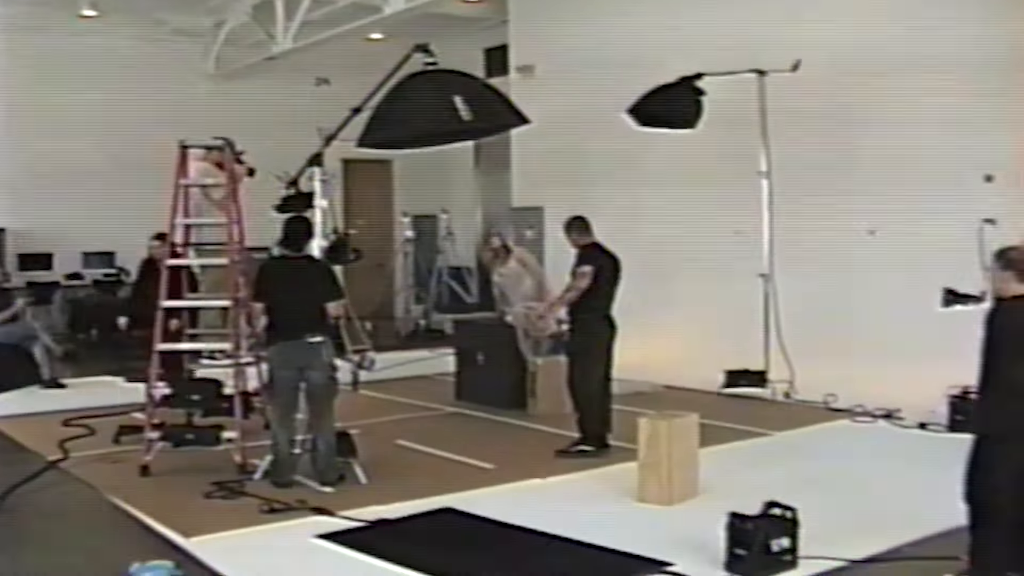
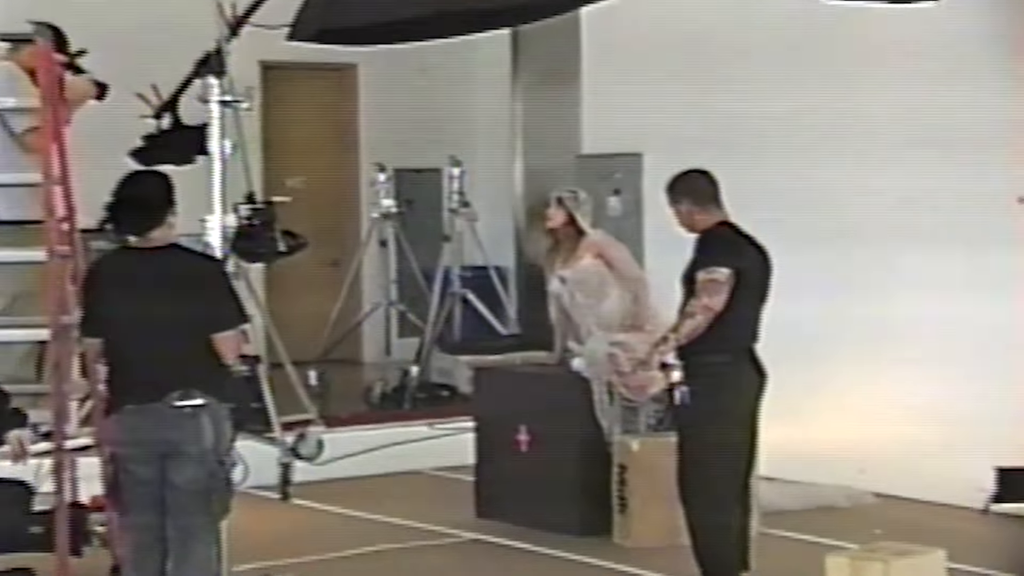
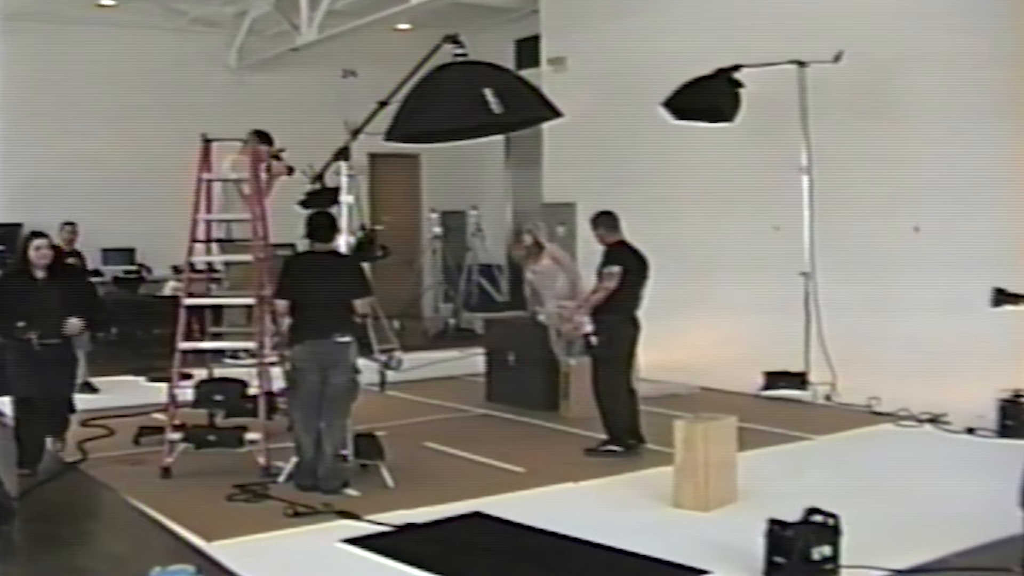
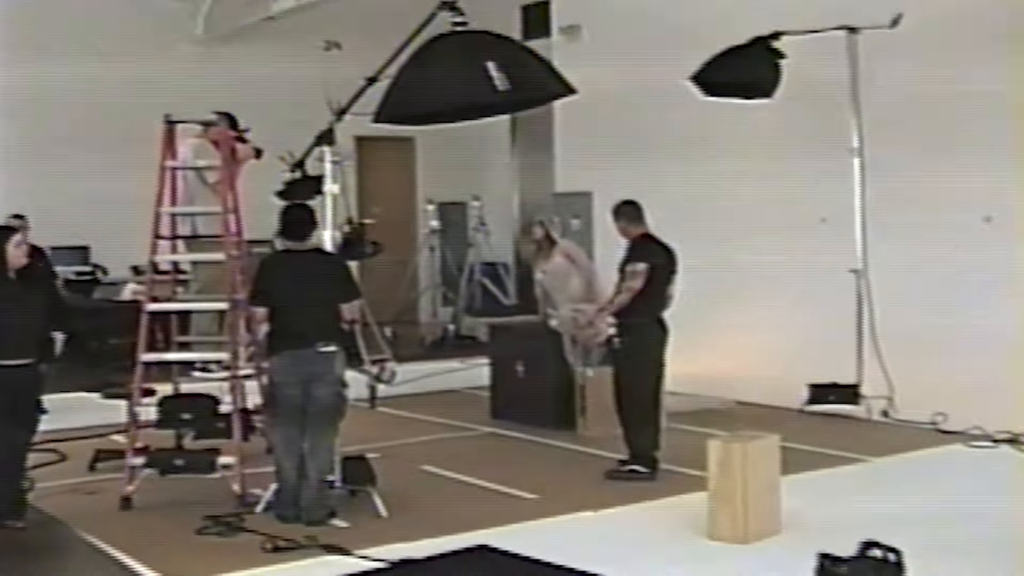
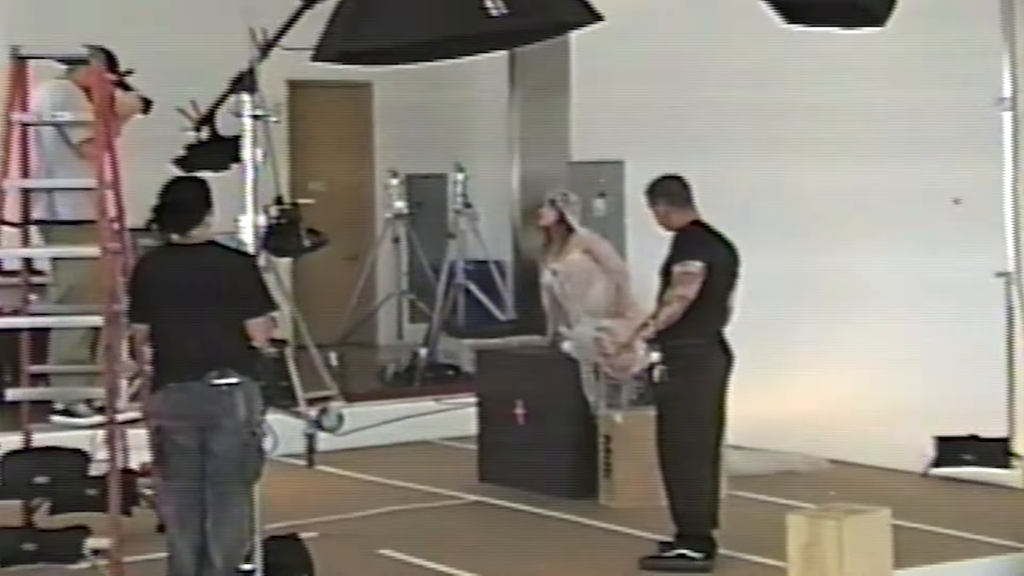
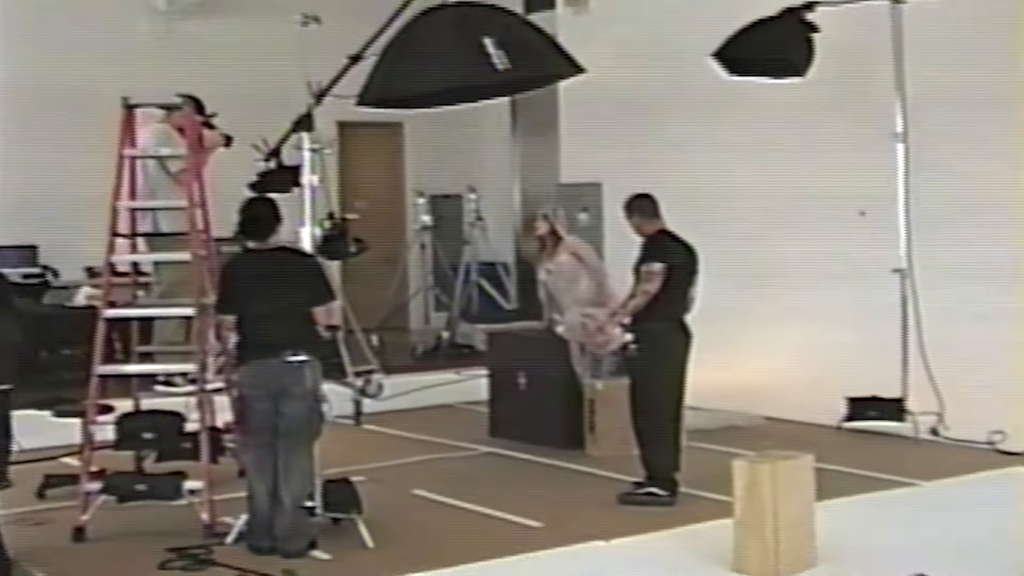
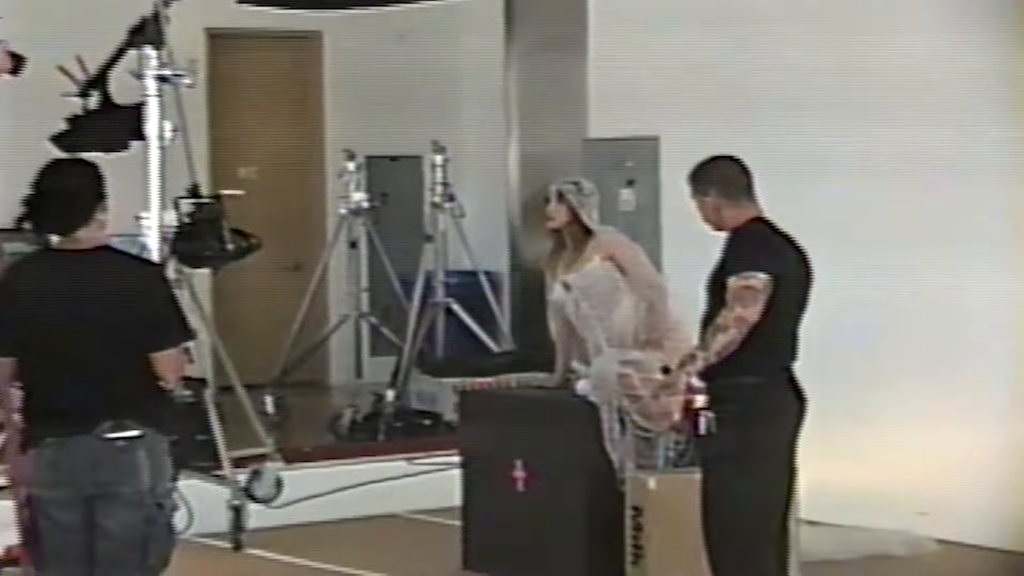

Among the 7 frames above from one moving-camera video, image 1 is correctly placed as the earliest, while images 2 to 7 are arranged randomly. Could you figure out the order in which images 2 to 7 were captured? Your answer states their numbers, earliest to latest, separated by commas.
3, 4, 6, 5, 2, 7
